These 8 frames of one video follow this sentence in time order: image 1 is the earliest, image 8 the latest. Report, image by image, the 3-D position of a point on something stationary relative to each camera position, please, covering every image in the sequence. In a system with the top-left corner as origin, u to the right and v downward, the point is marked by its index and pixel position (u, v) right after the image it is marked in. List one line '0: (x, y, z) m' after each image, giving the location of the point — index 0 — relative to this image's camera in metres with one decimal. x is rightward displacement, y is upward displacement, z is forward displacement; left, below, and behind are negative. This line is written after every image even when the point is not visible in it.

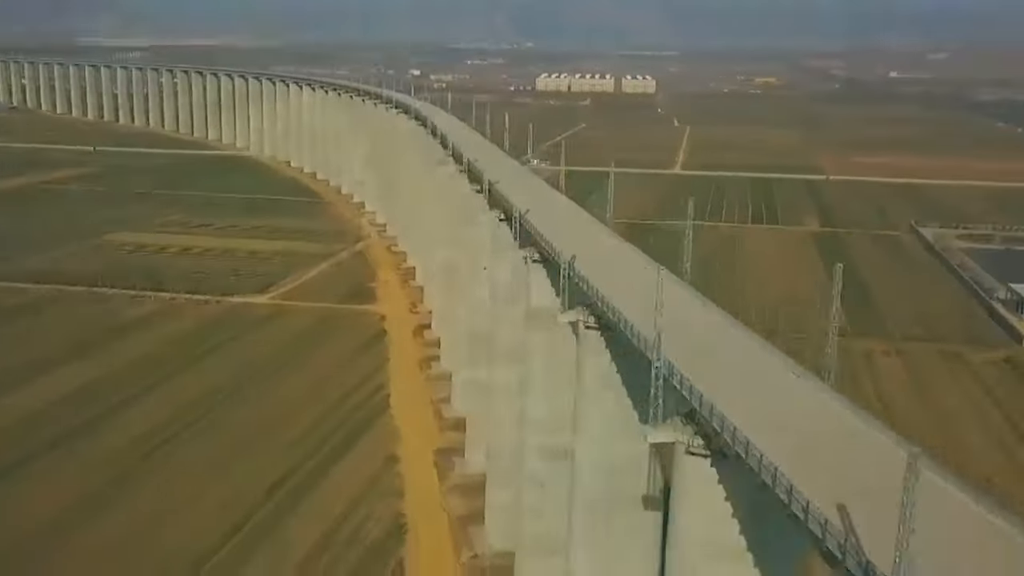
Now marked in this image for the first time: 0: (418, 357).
0: (-1.8, -1.3, +18.6) m
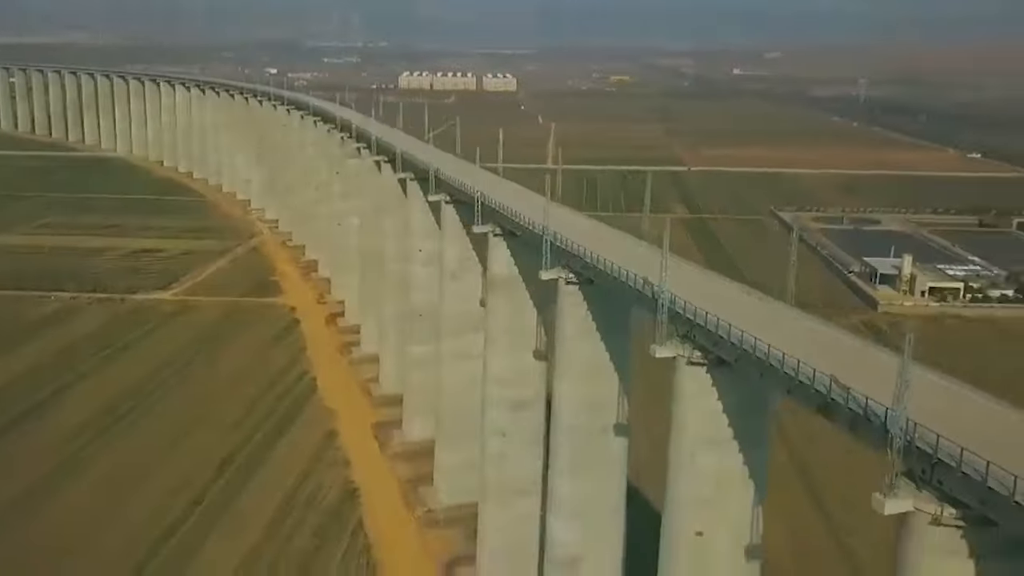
0: (-3.5, -1.1, +19.4) m
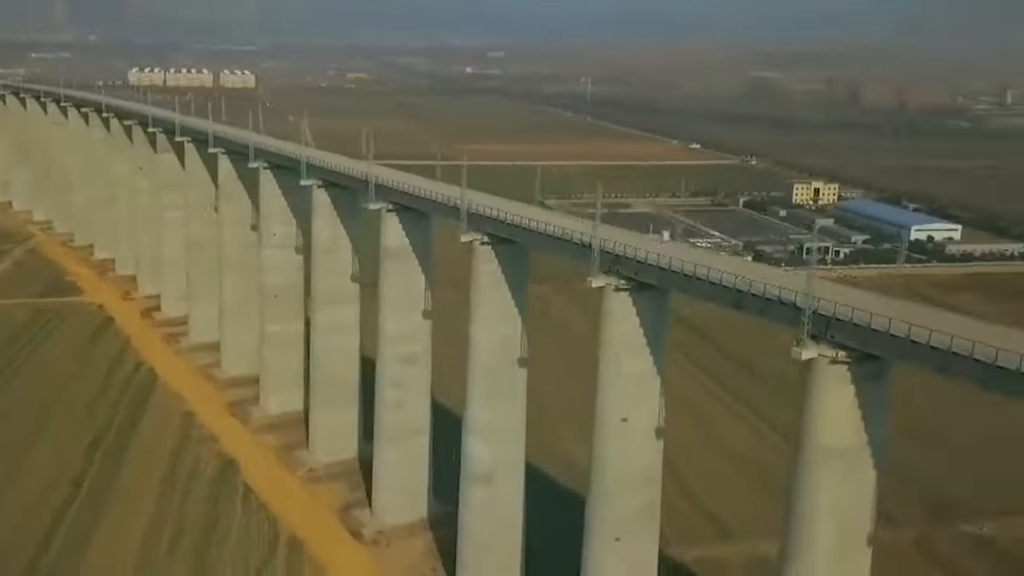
0: (-7.0, -0.9, +19.7) m
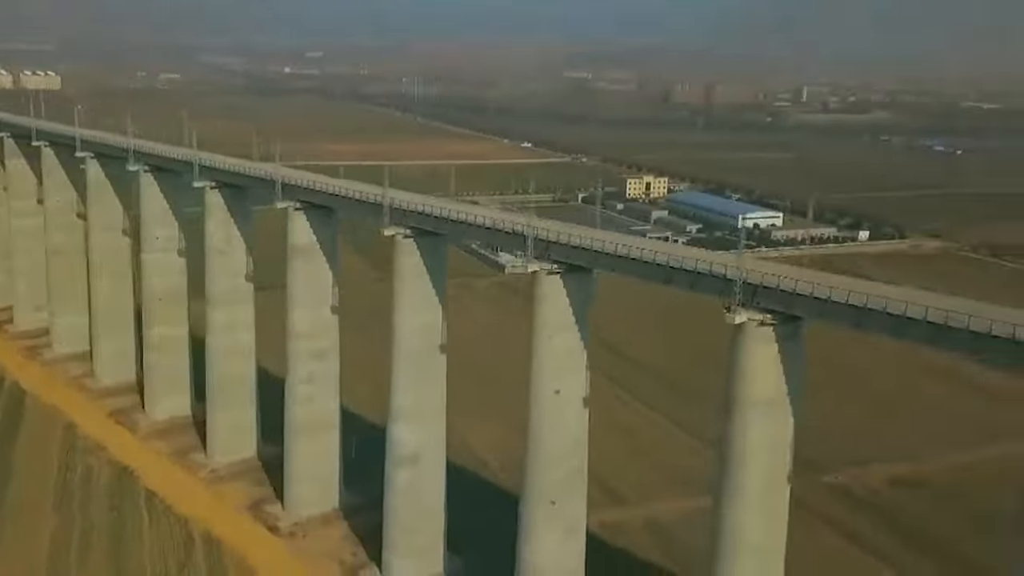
0: (-9.4, -1.1, +18.9) m
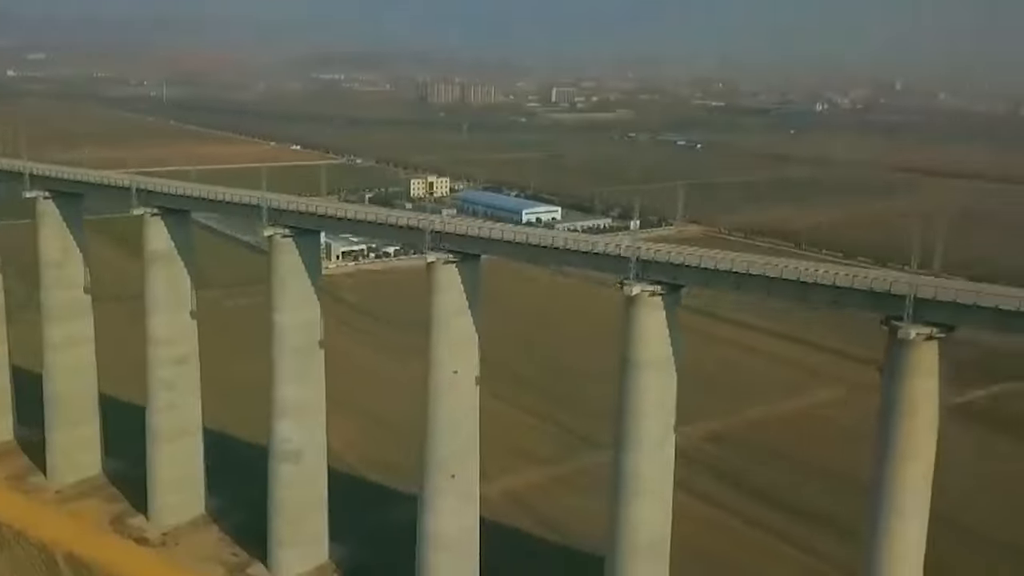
0: (-12.5, -1.7, +16.9) m
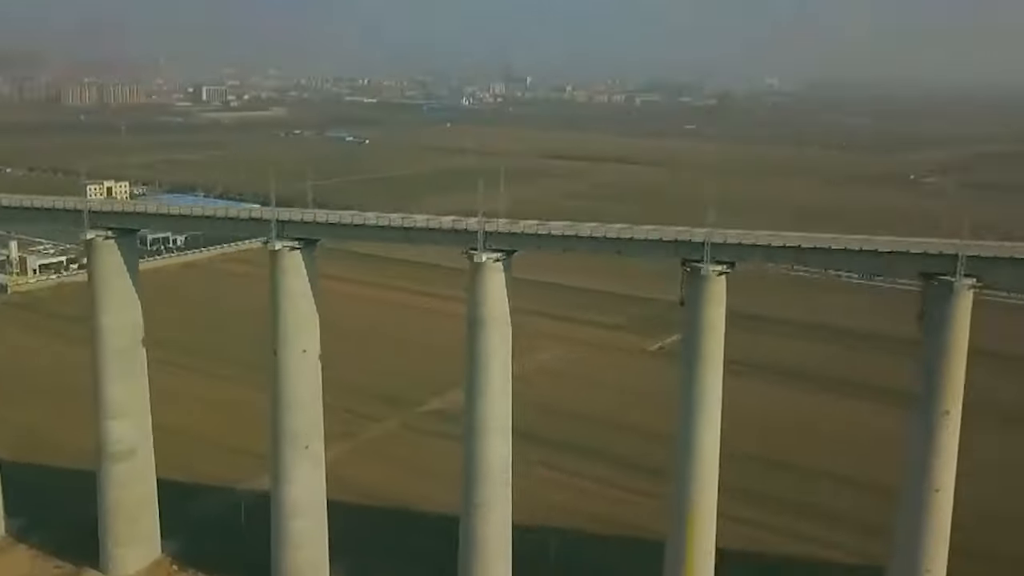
0: (-15.8, -2.6, +13.3) m
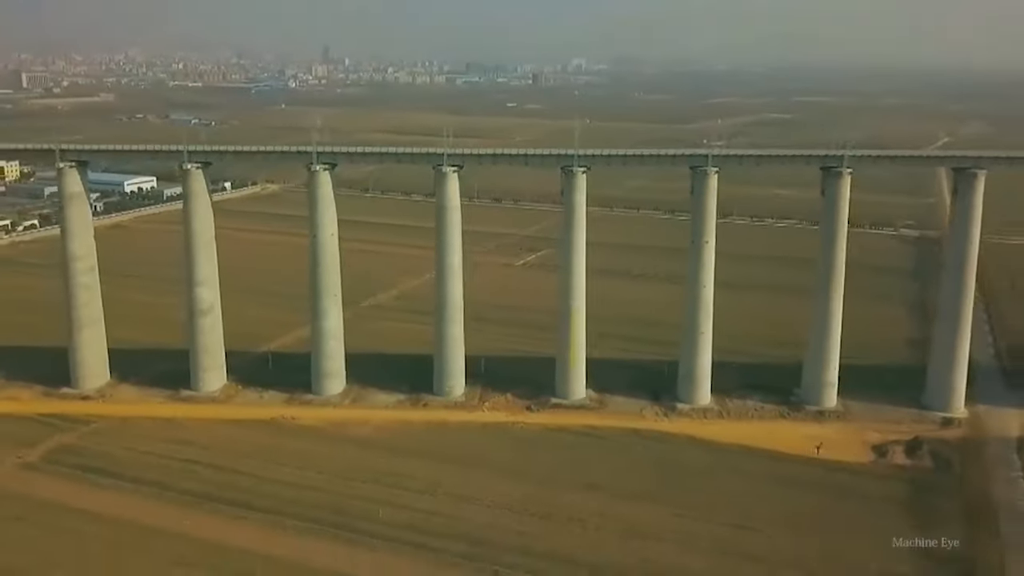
0: (-16.9, -1.7, +17.2) m
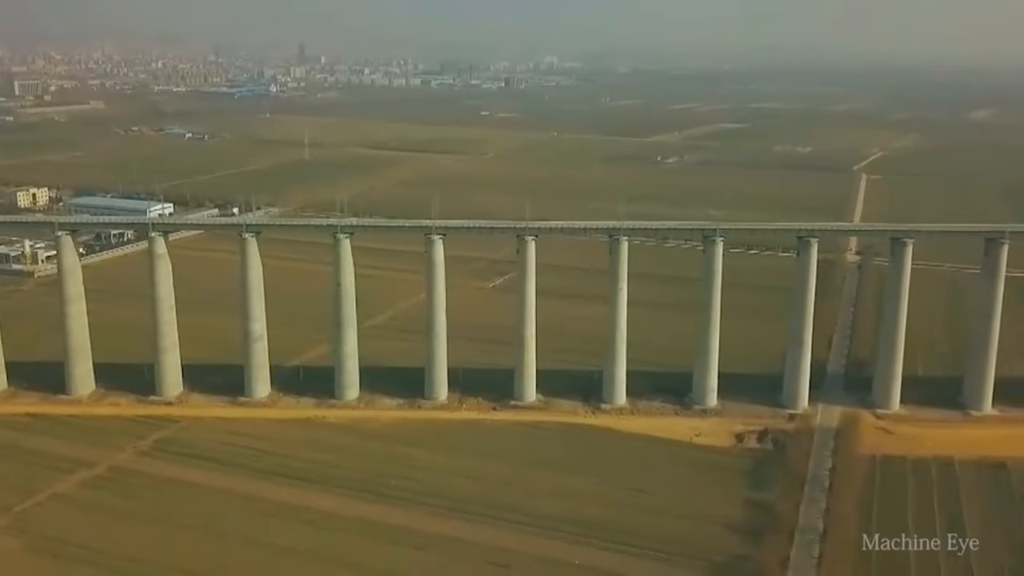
0: (-17.6, -2.5, +23.1) m
